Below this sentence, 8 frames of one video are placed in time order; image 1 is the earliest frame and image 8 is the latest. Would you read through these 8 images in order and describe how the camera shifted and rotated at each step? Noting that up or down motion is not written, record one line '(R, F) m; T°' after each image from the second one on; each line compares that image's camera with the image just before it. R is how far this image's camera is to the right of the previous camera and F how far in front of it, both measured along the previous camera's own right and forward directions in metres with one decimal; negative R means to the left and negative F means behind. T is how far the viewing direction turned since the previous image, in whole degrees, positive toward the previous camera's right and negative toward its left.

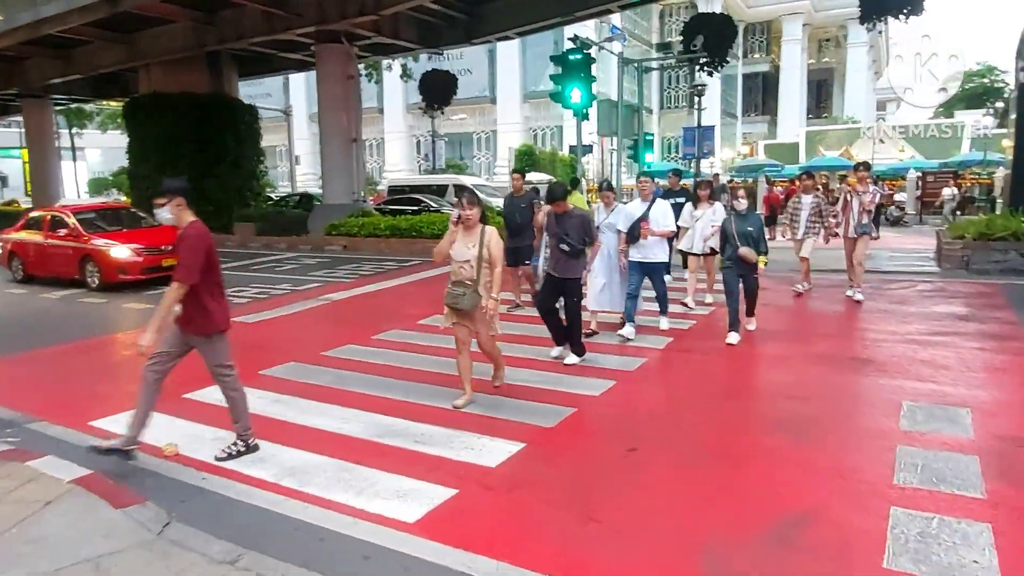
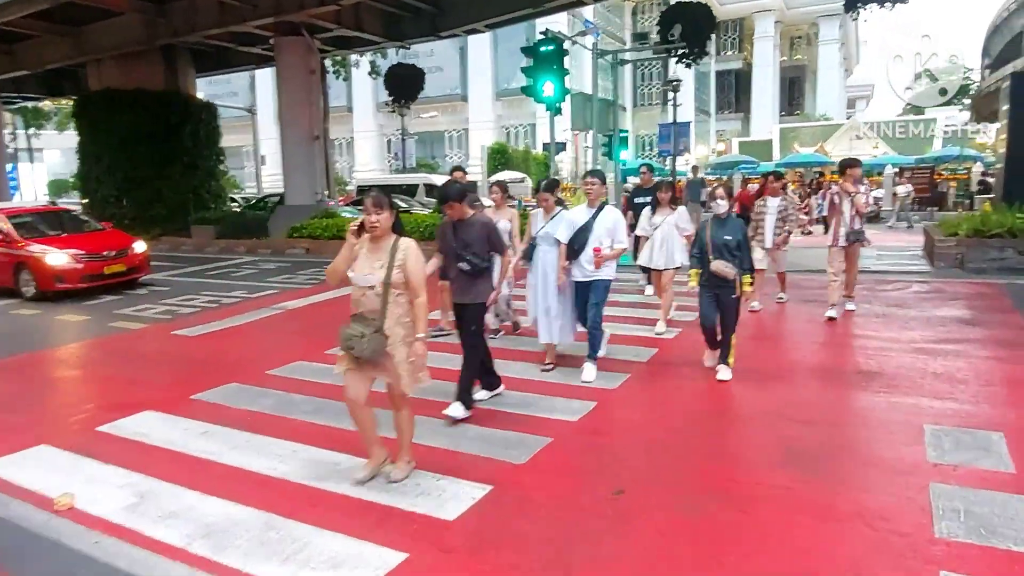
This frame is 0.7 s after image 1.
(+0.1, +1.0) m; +2°
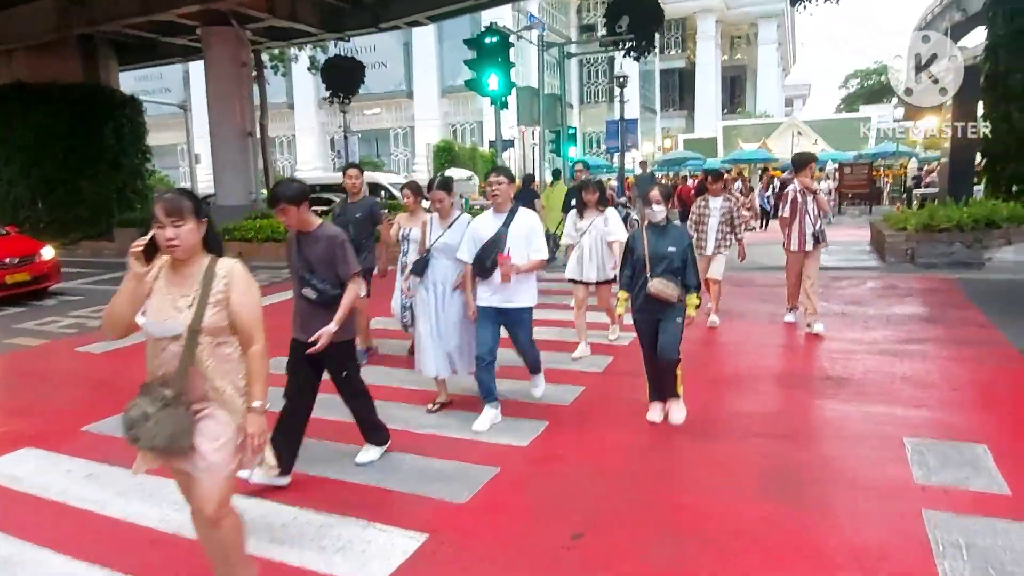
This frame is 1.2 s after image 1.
(+0.1, +0.8) m; +4°
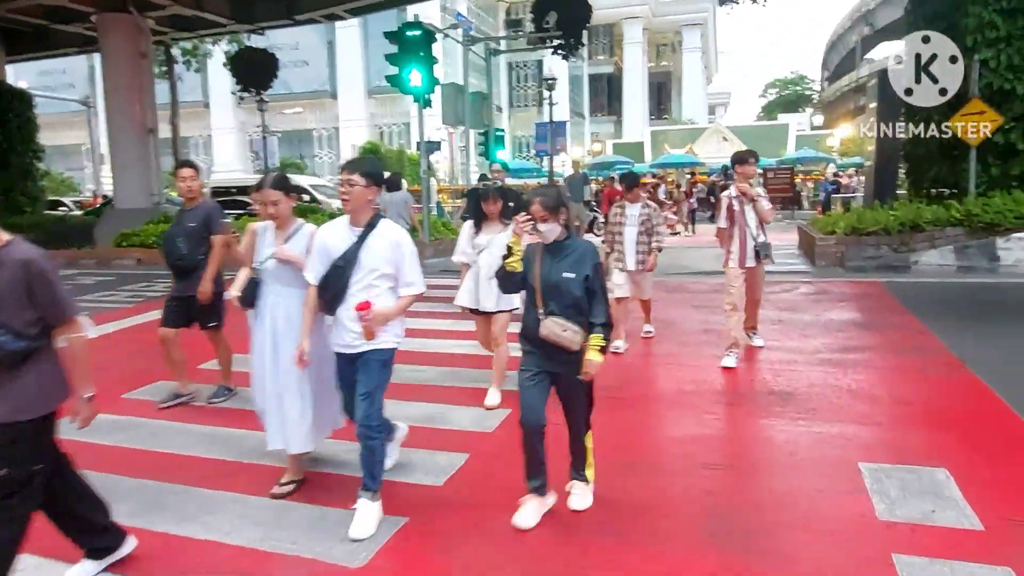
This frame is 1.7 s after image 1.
(+0.2, +0.8) m; +5°
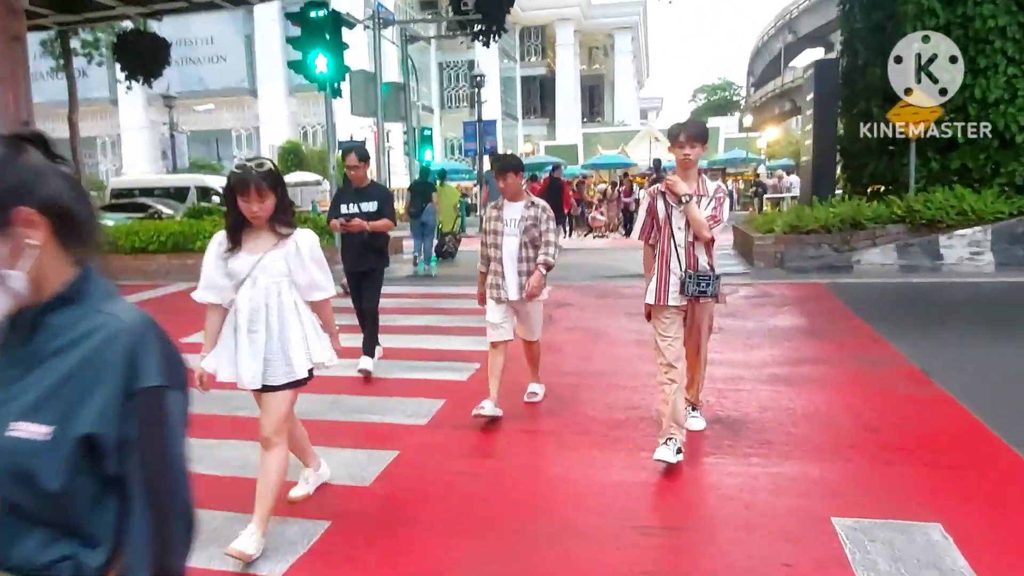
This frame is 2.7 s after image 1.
(+0.4, +1.3) m; +5°
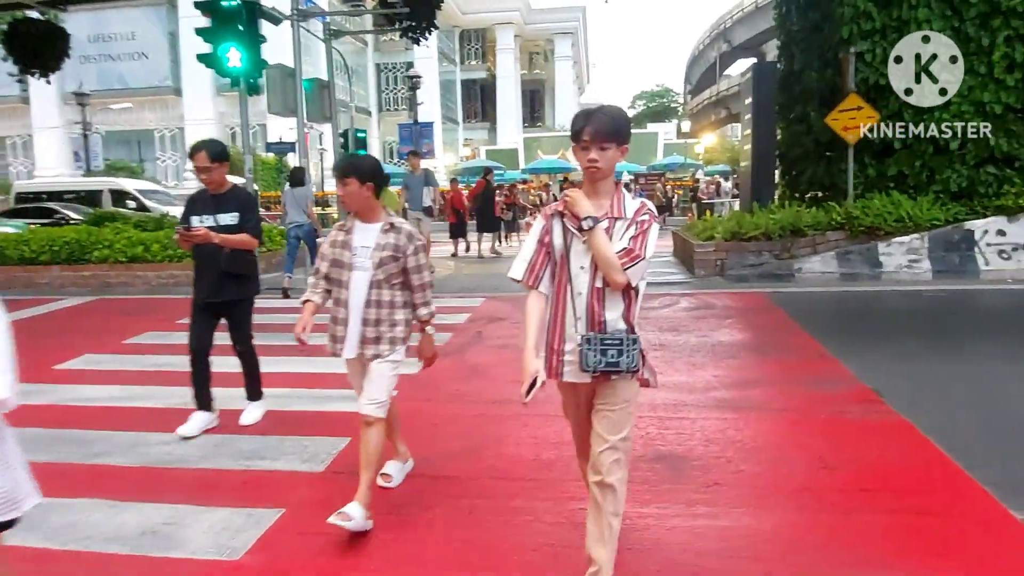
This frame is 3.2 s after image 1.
(+0.2, +0.8) m; +5°
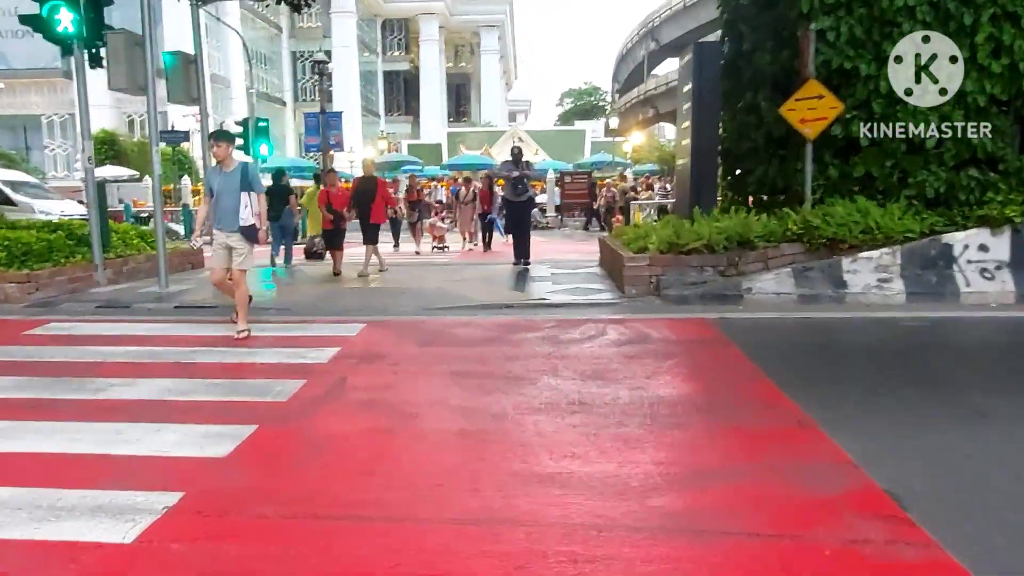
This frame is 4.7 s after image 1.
(+0.5, +2.2) m; +6°
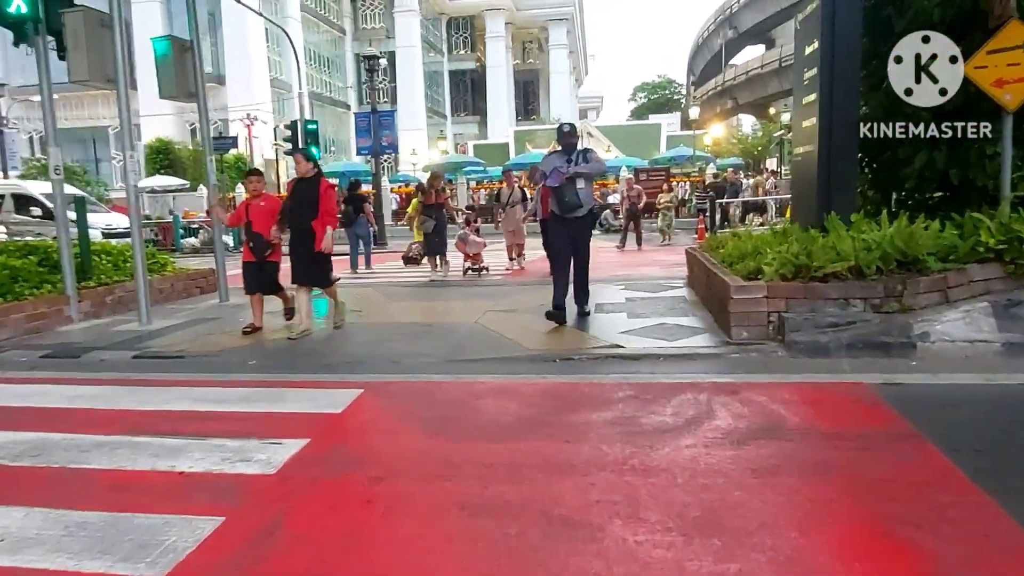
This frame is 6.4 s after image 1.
(+0.2, +2.7) m; -6°
